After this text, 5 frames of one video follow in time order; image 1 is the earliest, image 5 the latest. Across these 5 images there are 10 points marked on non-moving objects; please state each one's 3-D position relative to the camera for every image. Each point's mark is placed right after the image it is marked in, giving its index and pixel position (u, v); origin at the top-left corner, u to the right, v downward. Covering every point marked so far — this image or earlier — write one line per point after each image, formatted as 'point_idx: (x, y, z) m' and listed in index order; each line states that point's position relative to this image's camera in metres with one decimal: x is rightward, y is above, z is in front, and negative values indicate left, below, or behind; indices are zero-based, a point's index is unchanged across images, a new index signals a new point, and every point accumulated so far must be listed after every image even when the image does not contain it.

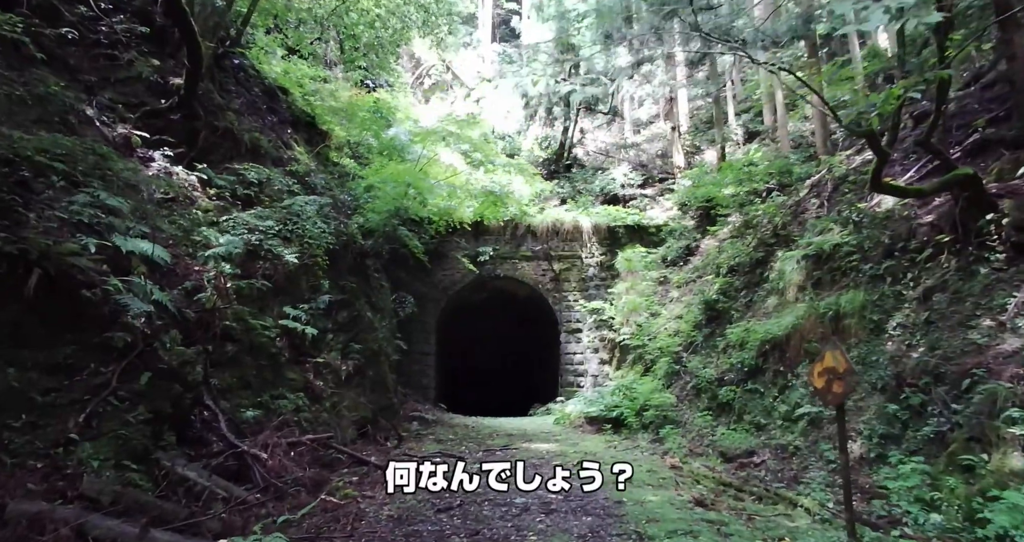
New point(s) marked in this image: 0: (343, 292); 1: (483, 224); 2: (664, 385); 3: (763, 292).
0: (-2.4, -0.3, +7.4) m
1: (-0.7, +1.1, +11.6) m
2: (+2.2, -1.6, +7.3) m
3: (+3.3, -0.3, +6.7) m
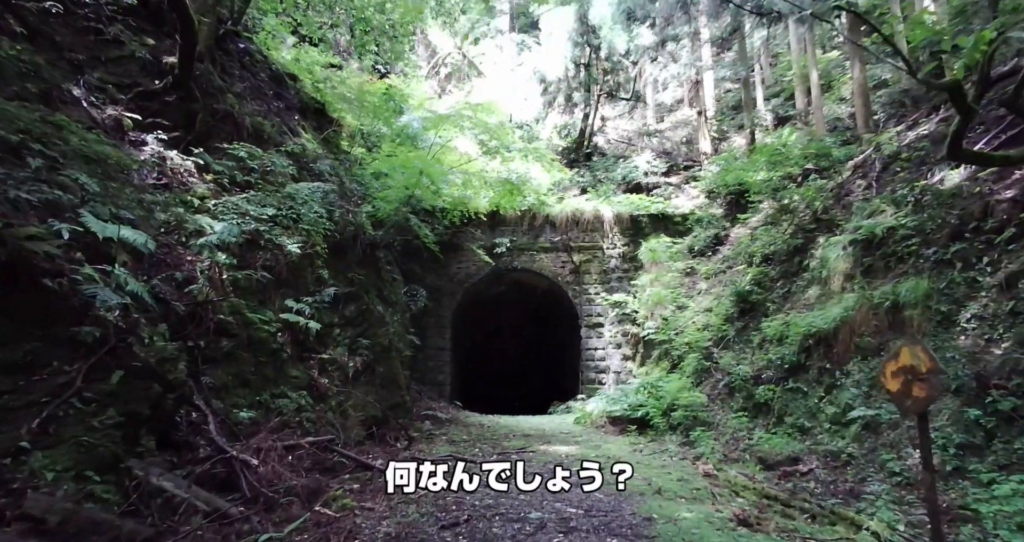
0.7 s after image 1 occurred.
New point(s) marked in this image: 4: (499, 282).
0: (-2.2, -0.2, +7.1) m
1: (-0.3, +1.2, +11.1) m
2: (+2.4, -1.5, +6.8) m
3: (+3.5, -0.1, +6.2) m
4: (-0.3, -0.3, +11.9) m
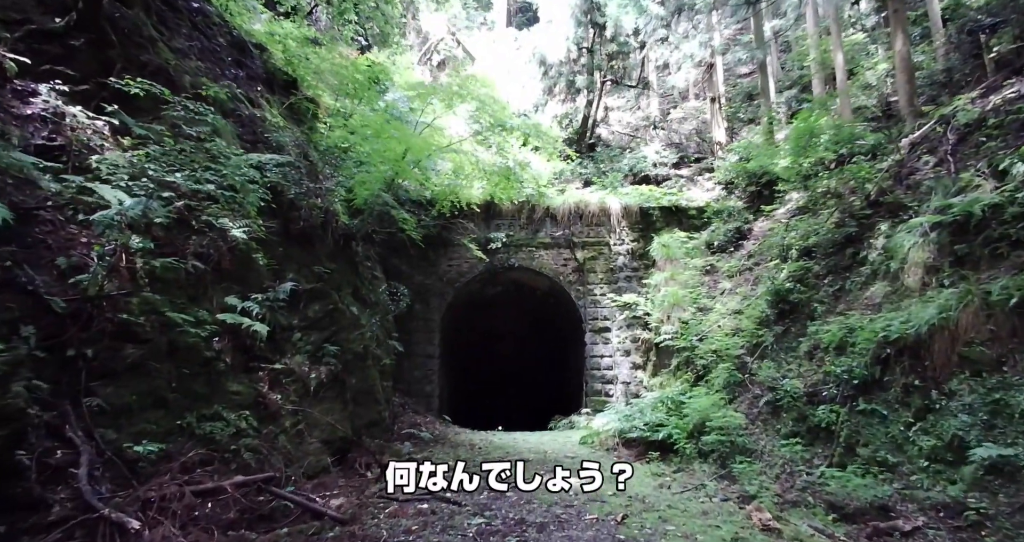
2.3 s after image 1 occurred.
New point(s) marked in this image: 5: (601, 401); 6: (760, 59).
0: (-2.3, -0.1, +6.0) m
1: (-0.3, +1.3, +10.0) m
2: (+2.3, -1.4, +5.7) m
3: (+3.5, -0.1, +5.1) m
4: (-0.4, -0.3, +10.8) m
5: (+1.6, -2.3, +9.2) m
6: (+5.5, +4.7, +11.4) m
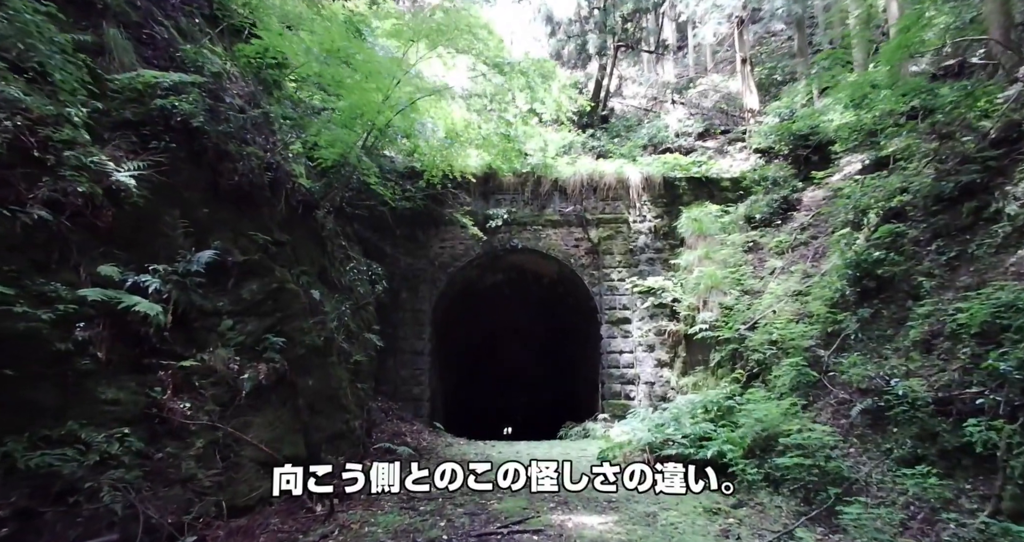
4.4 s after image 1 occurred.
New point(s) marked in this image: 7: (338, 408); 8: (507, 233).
0: (-2.3, +0.2, +4.6) m
1: (-0.3, +1.6, +8.7) m
2: (+2.3, -1.1, +4.2) m
3: (+3.4, +0.2, +3.7) m
4: (-0.3, 0.0, +9.4) m
5: (+1.6, -2.0, +7.8) m
6: (+5.5, +5.0, +9.9) m
7: (-1.8, -1.4, +5.4) m
8: (-0.1, +0.6, +8.7) m
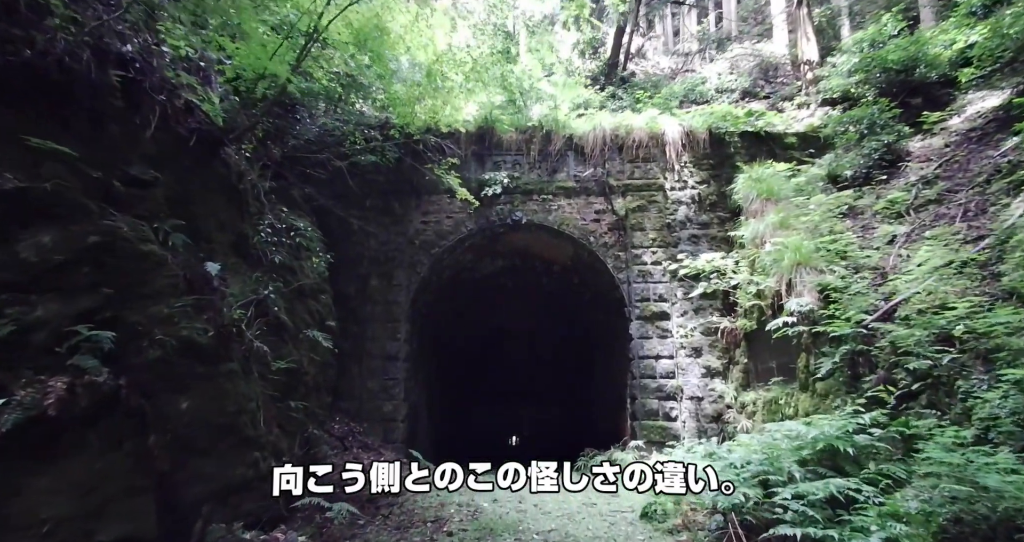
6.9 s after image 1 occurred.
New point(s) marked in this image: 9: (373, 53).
0: (-2.3, +0.4, +2.7) m
1: (-0.3, +1.8, +6.7) m
2: (+2.3, -0.8, +2.3) m
3: (+3.4, +0.5, +1.7) m
4: (-0.3, +0.3, +7.5) m
5: (+1.7, -1.8, +5.8) m
6: (+5.6, +5.3, +7.9) m
7: (-1.8, -1.2, +3.5) m
8: (0.0, +0.9, +6.7) m
9: (-1.4, +2.1, +4.9) m
